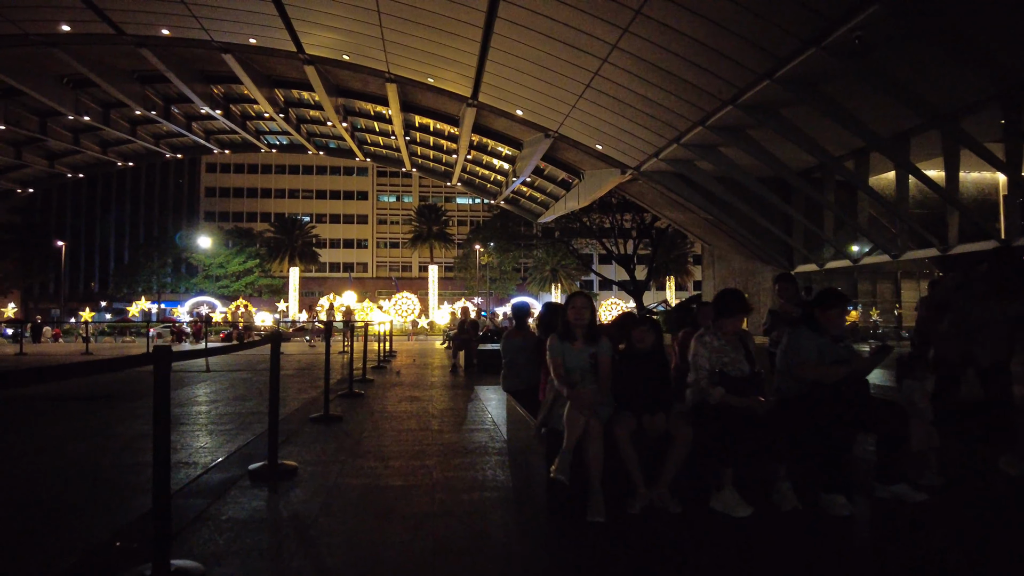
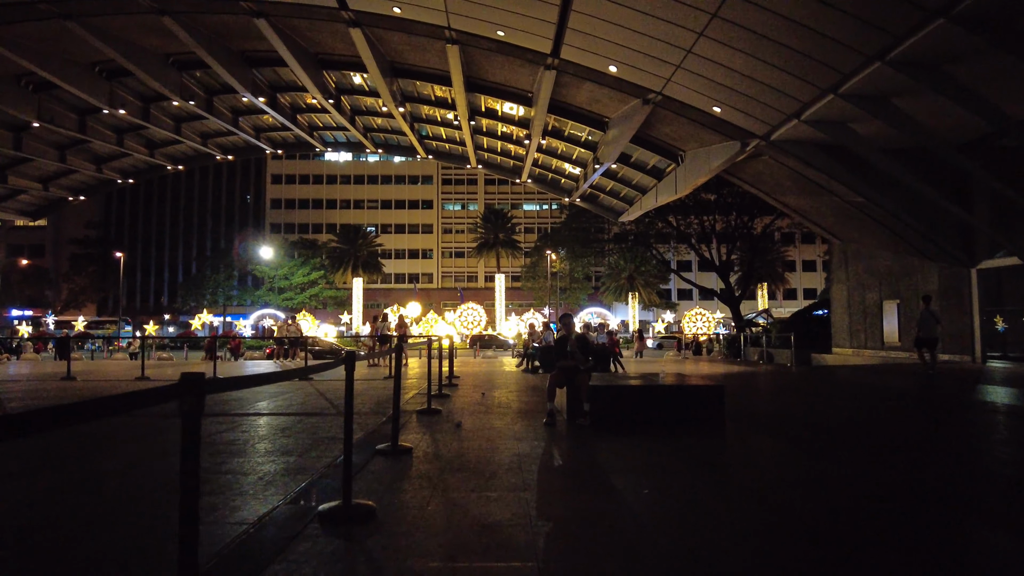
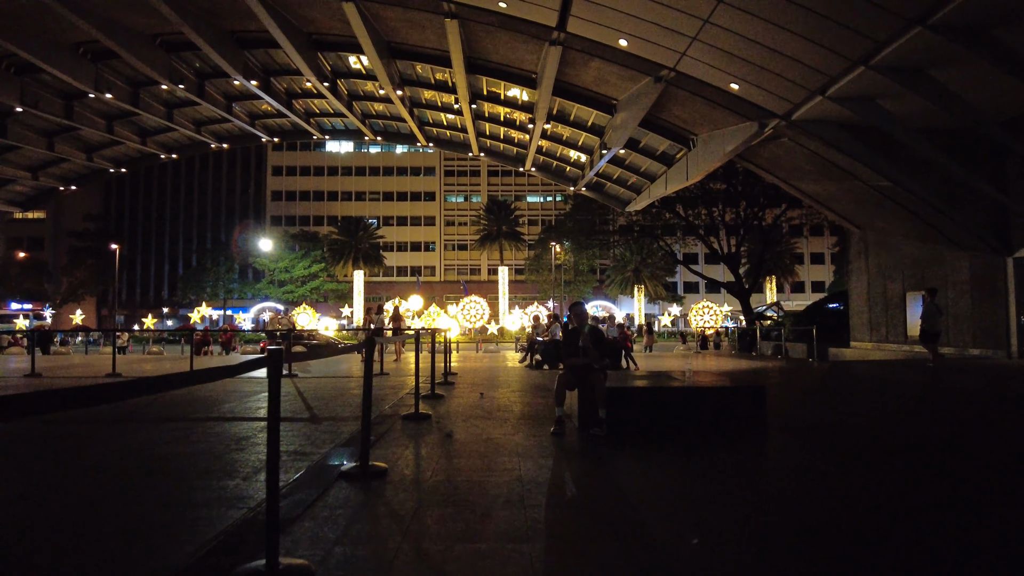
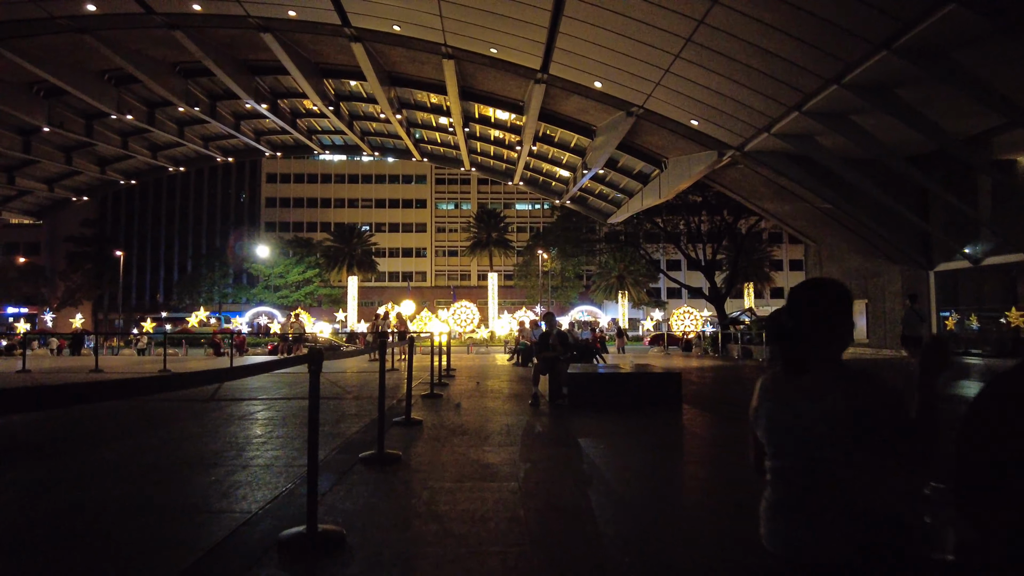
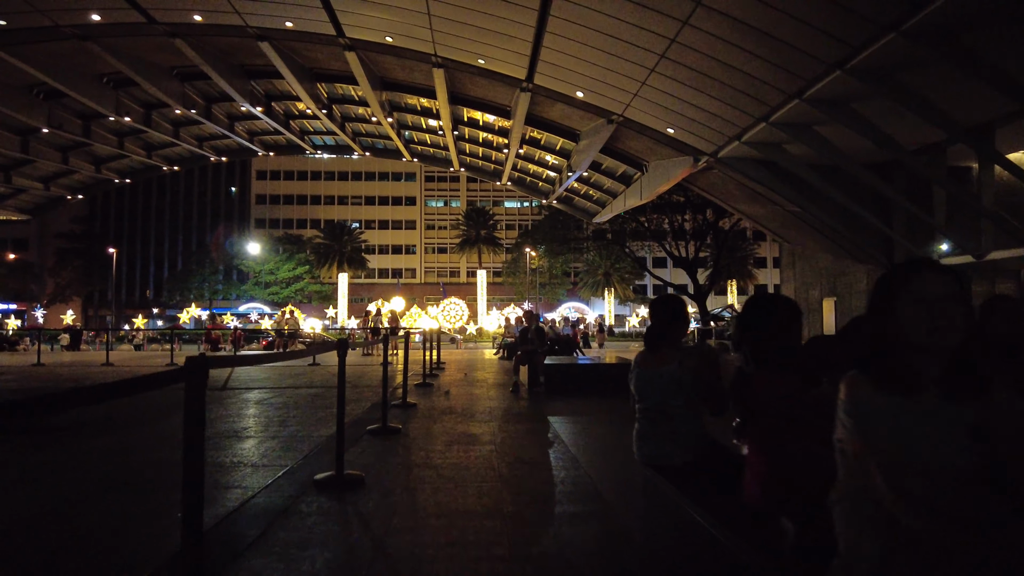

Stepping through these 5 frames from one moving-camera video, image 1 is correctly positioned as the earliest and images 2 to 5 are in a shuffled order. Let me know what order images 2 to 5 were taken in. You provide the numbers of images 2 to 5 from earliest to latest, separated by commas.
5, 4, 2, 3
